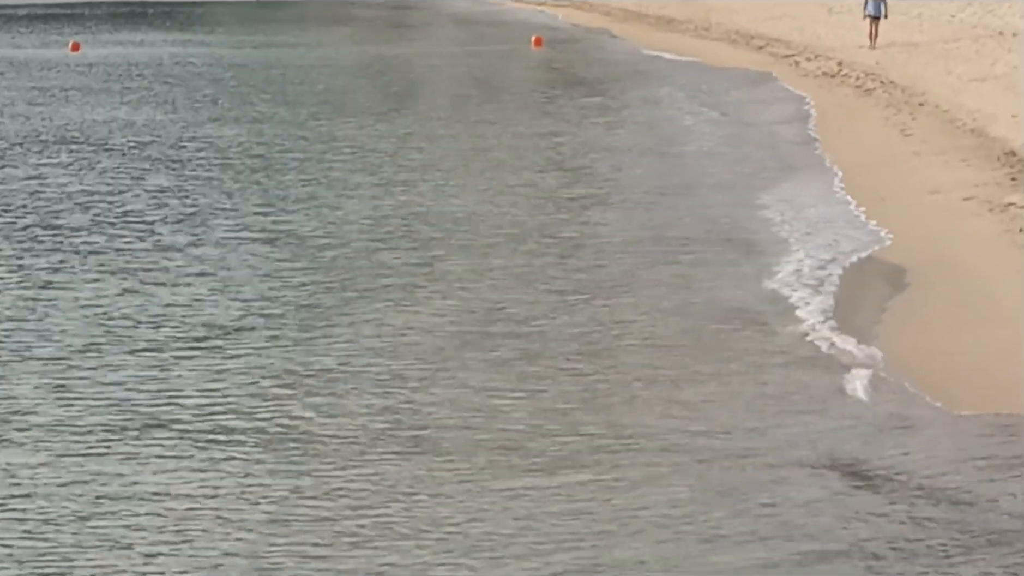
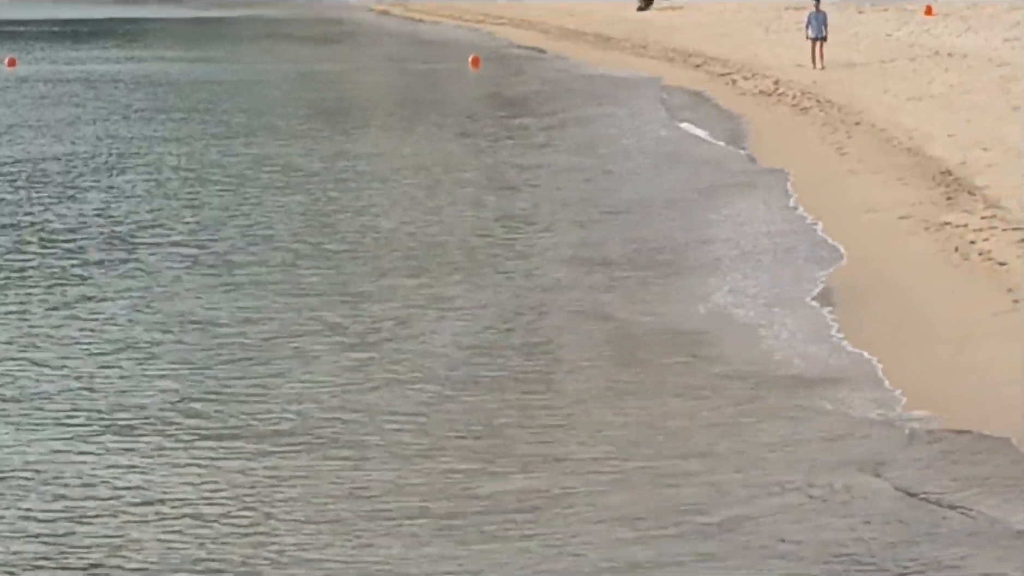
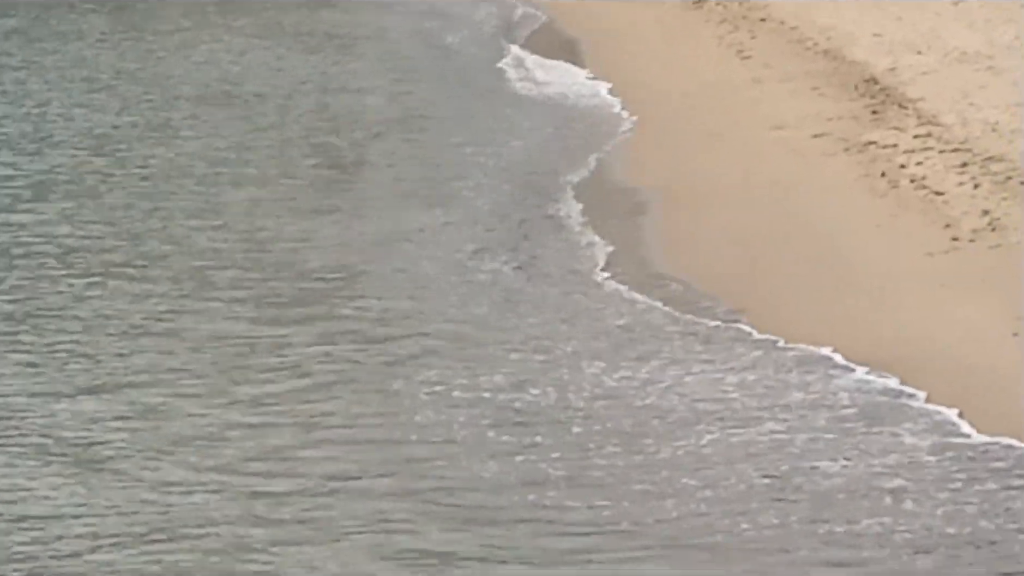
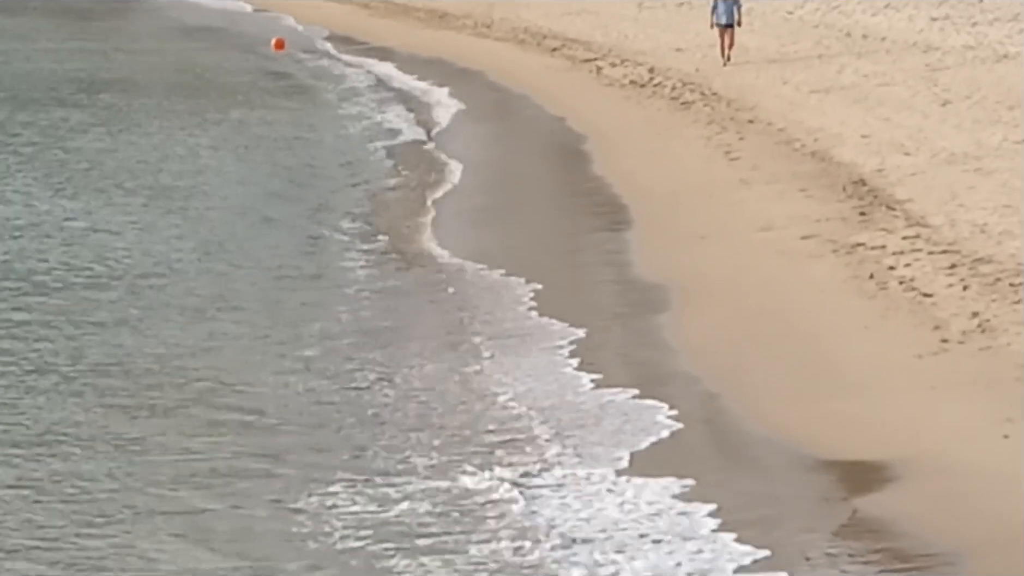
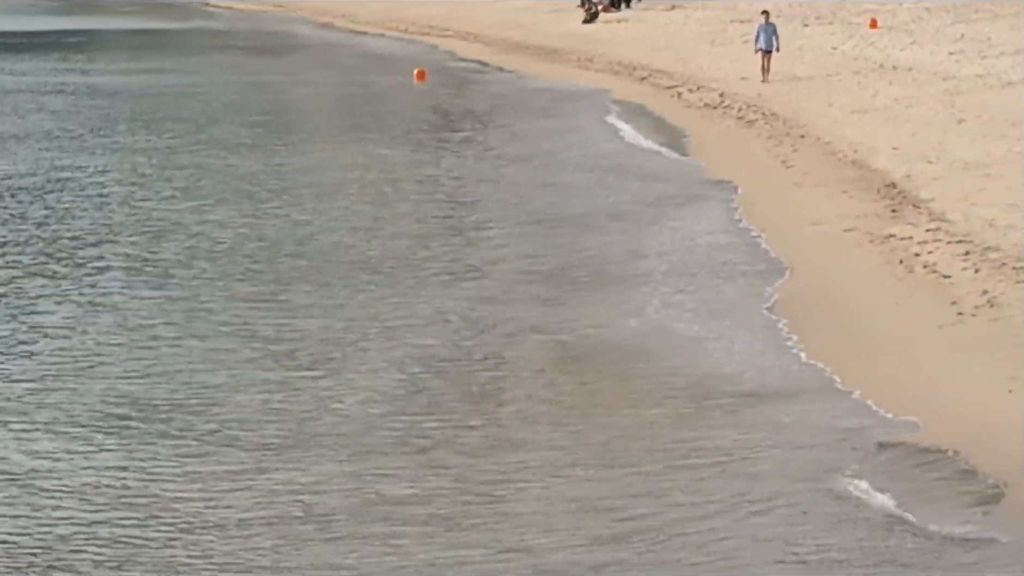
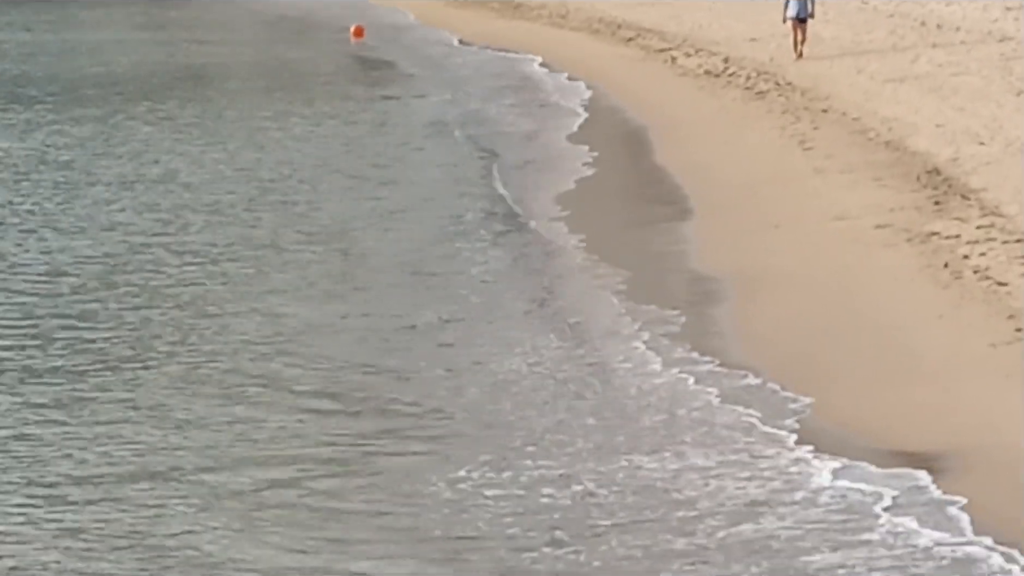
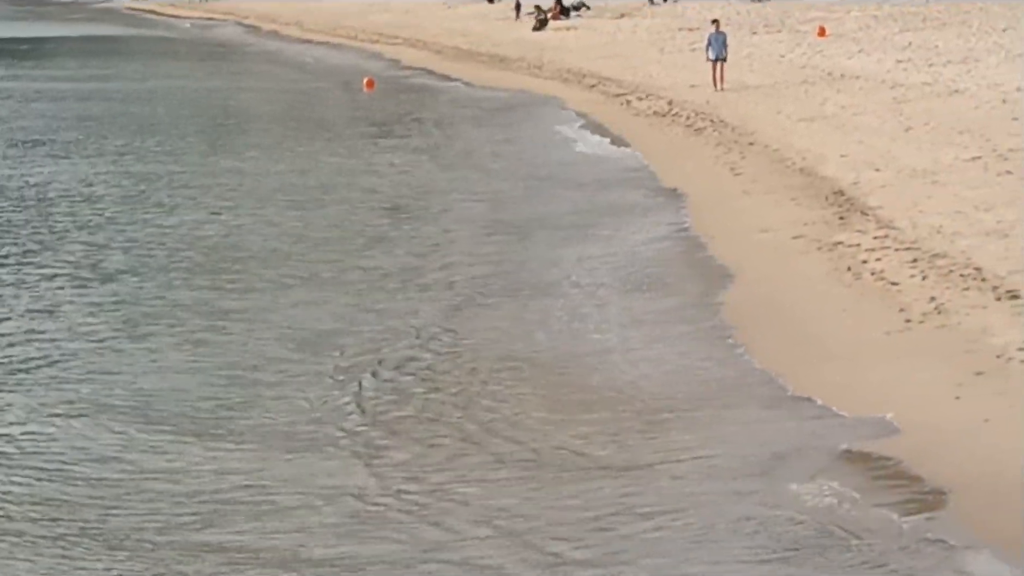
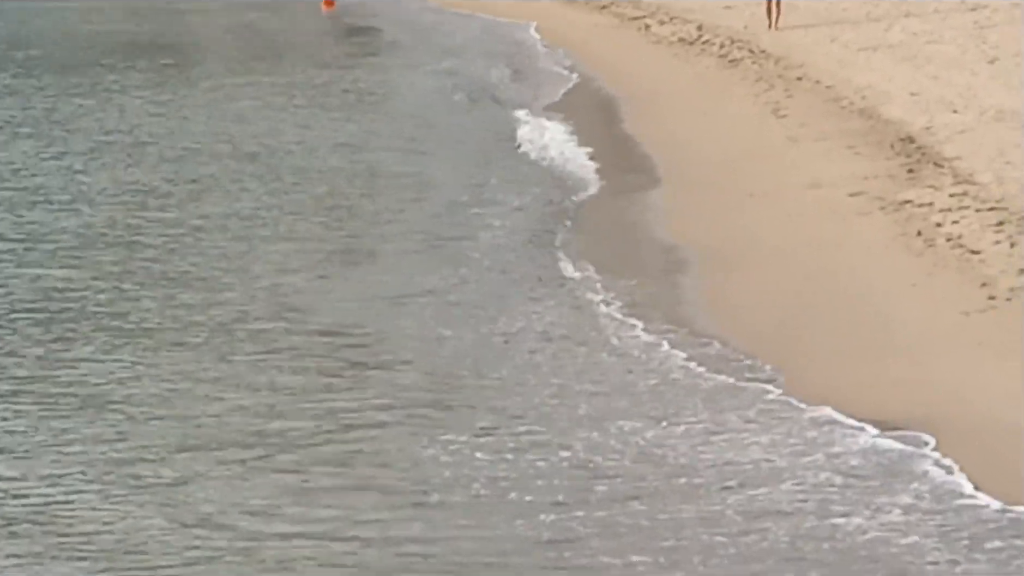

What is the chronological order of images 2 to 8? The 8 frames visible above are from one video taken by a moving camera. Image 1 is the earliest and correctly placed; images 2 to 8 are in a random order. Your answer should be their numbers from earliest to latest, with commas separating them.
2, 5, 7, 4, 6, 8, 3
